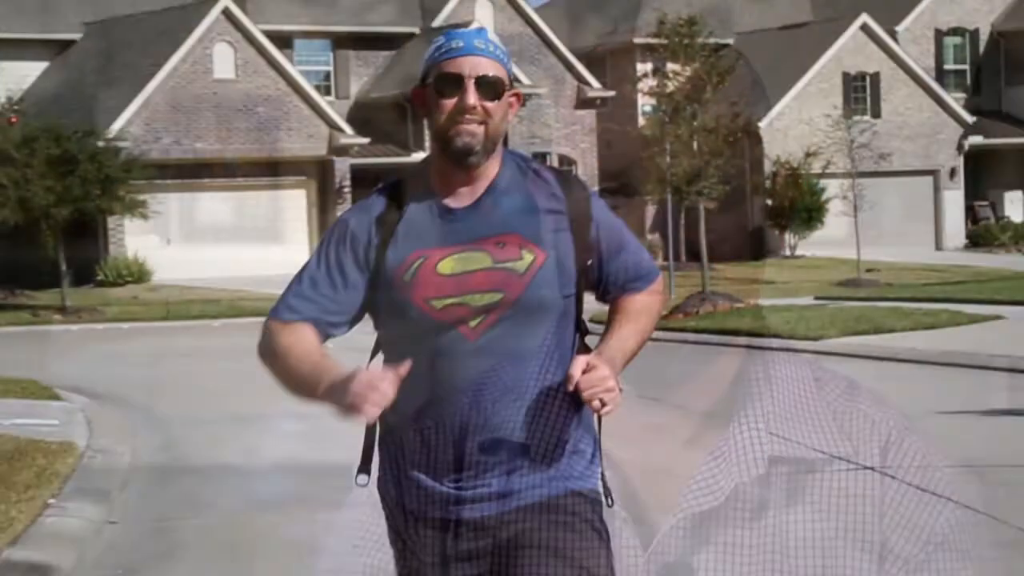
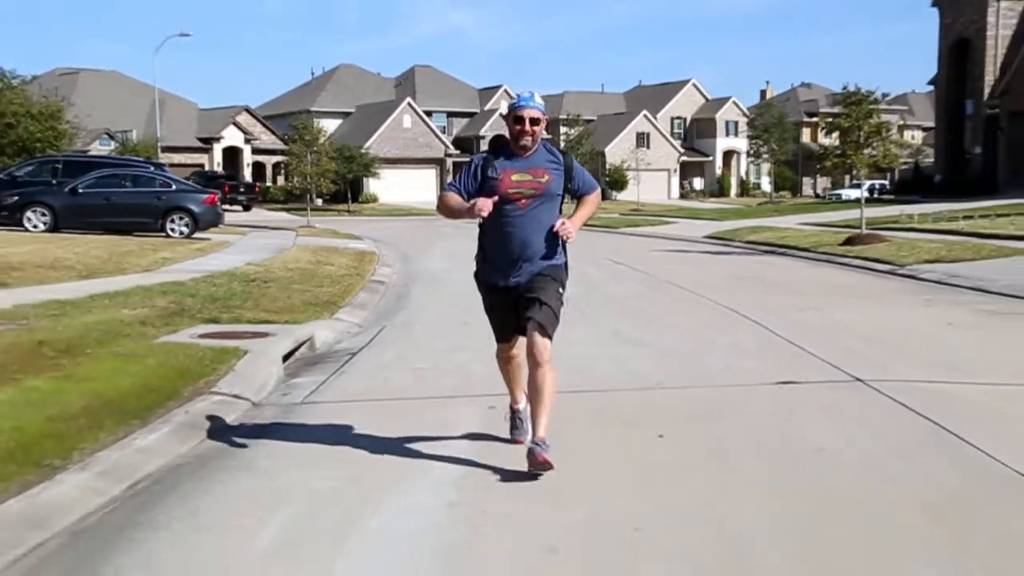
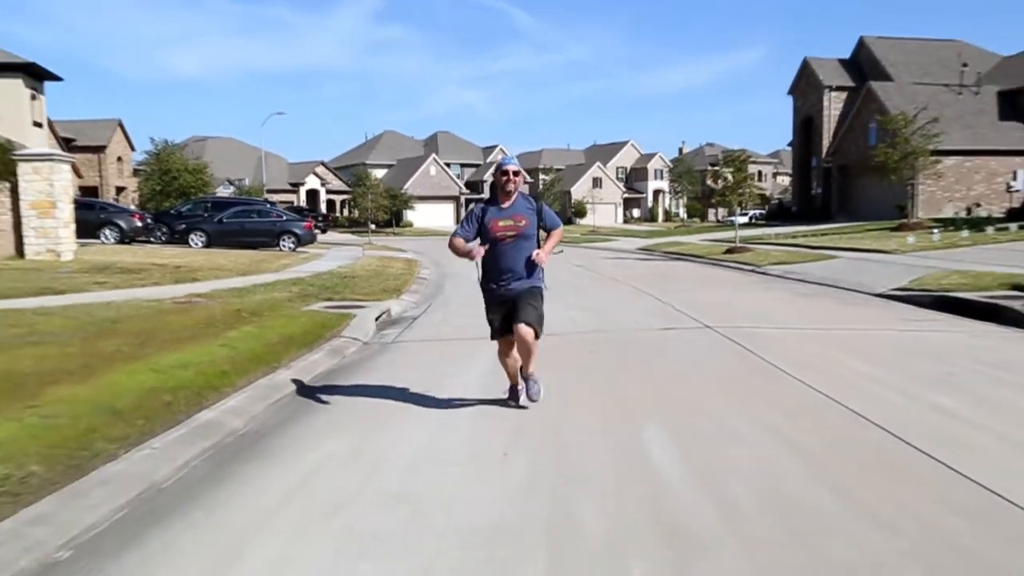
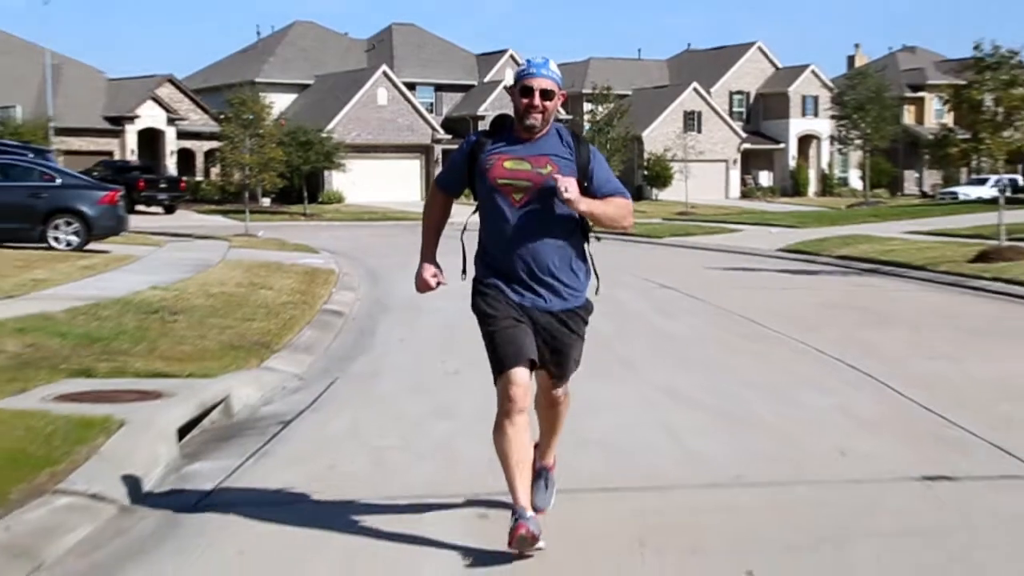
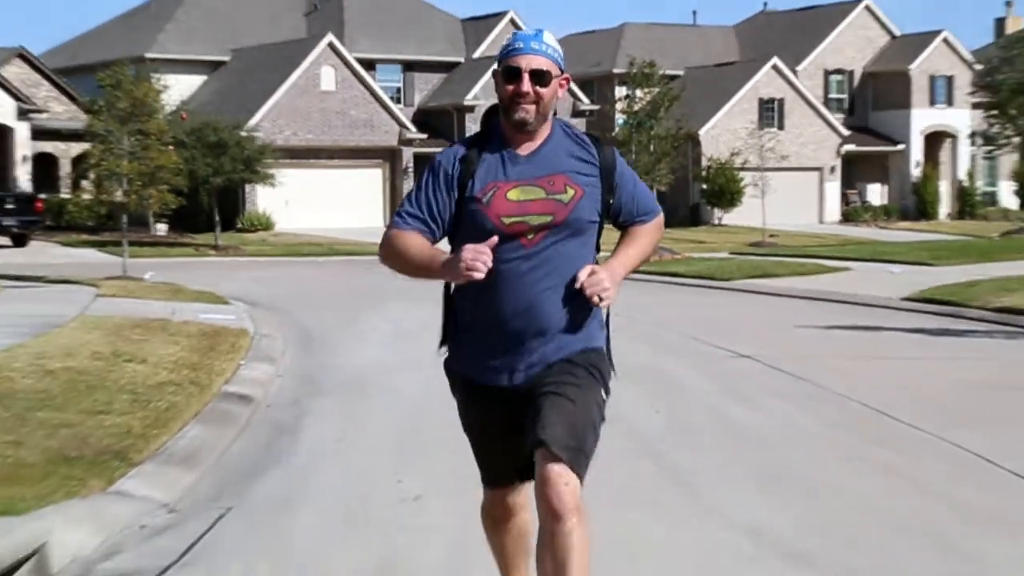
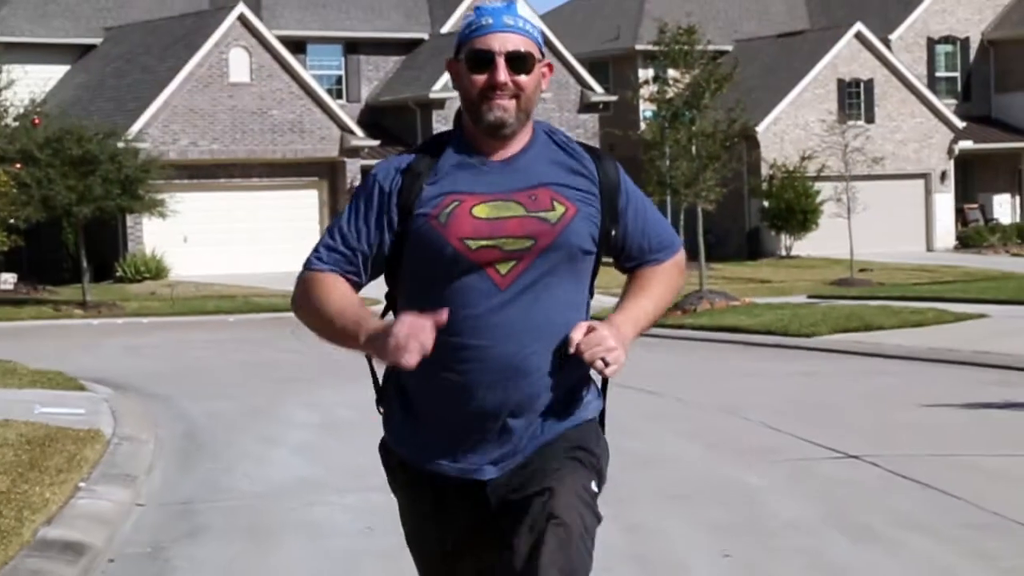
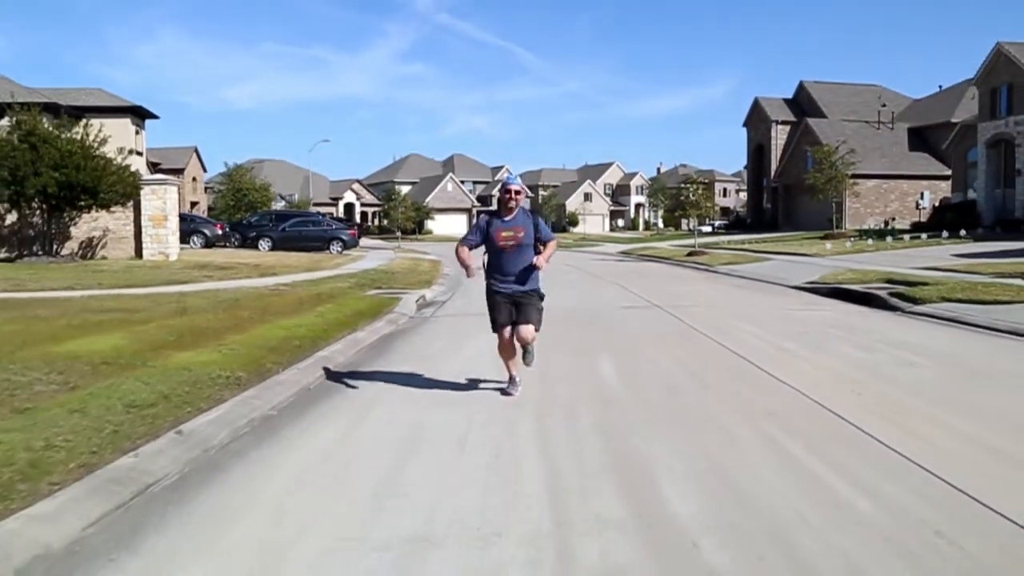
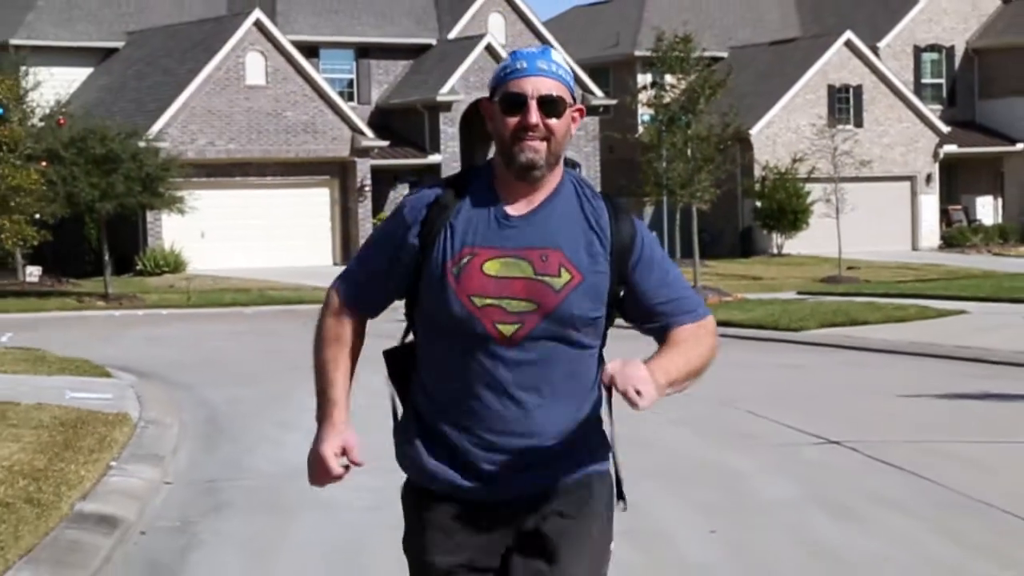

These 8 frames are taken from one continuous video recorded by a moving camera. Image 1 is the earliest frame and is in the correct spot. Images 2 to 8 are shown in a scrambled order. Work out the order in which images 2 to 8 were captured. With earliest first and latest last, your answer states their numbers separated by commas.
6, 8, 5, 4, 2, 3, 7
